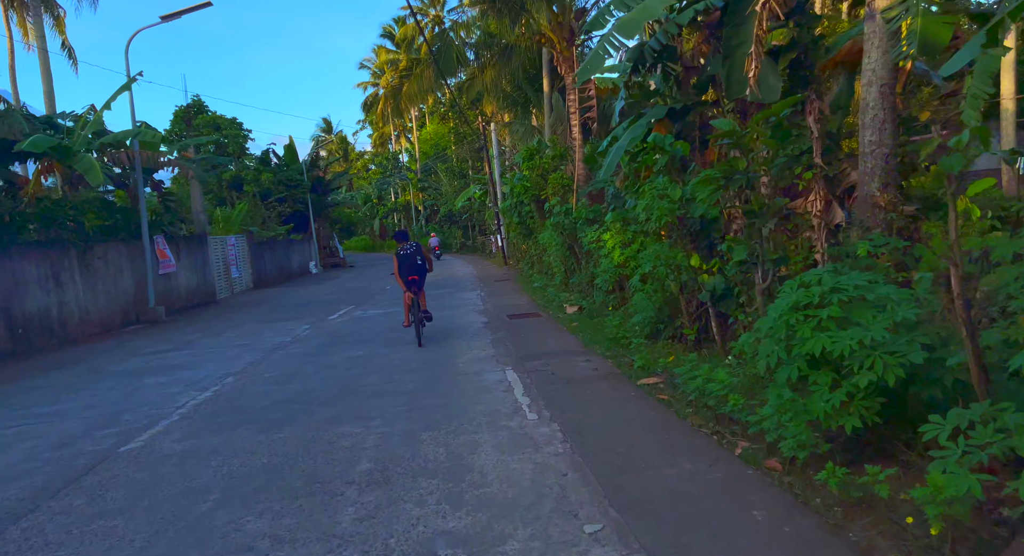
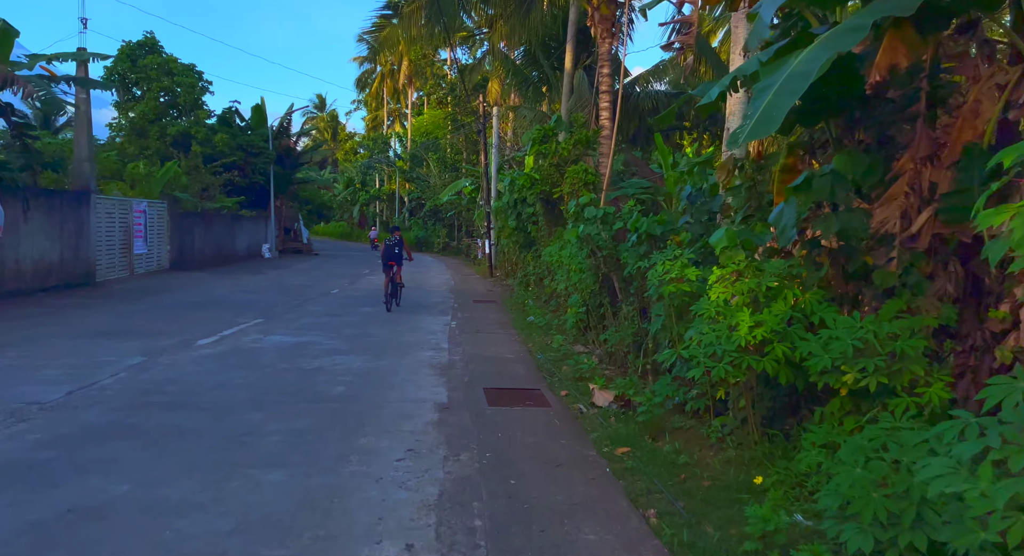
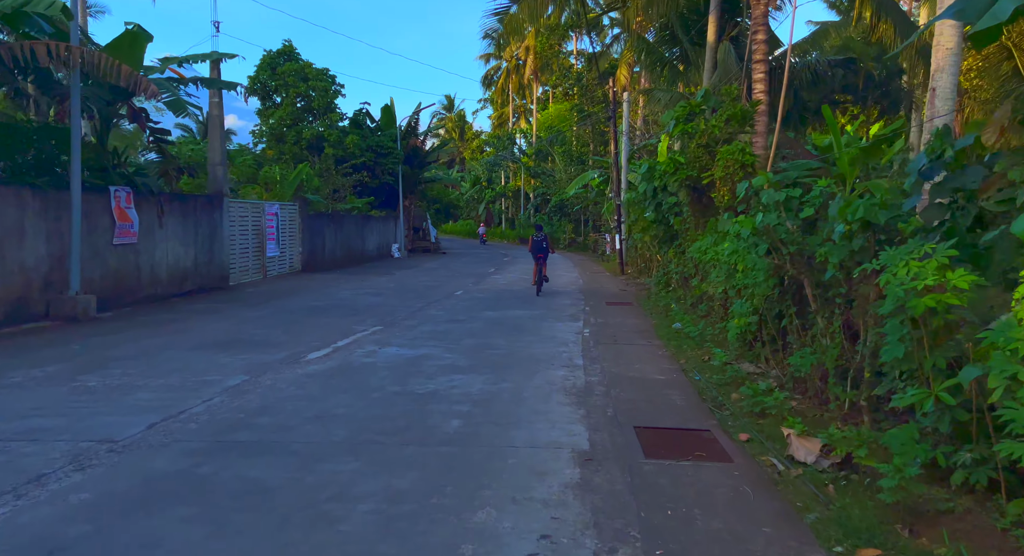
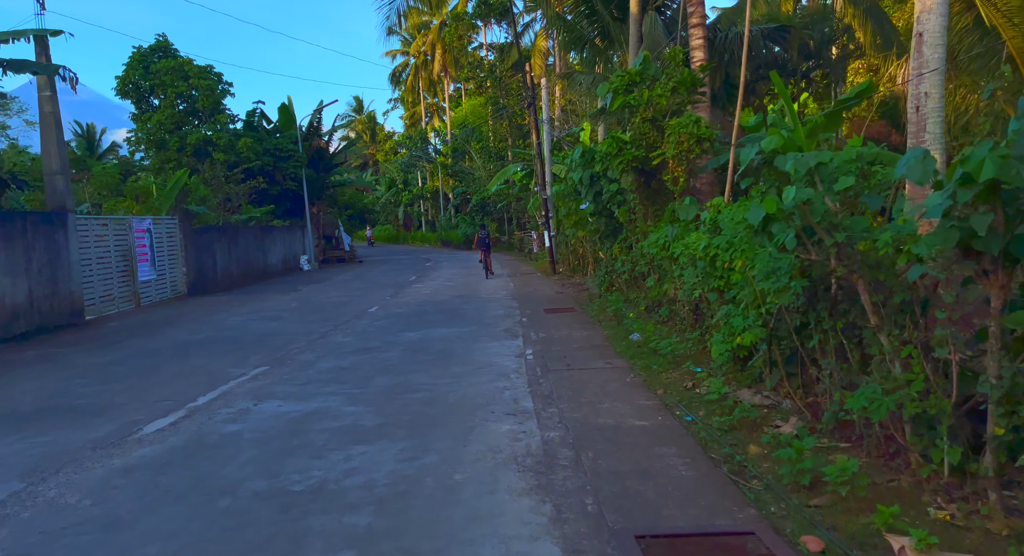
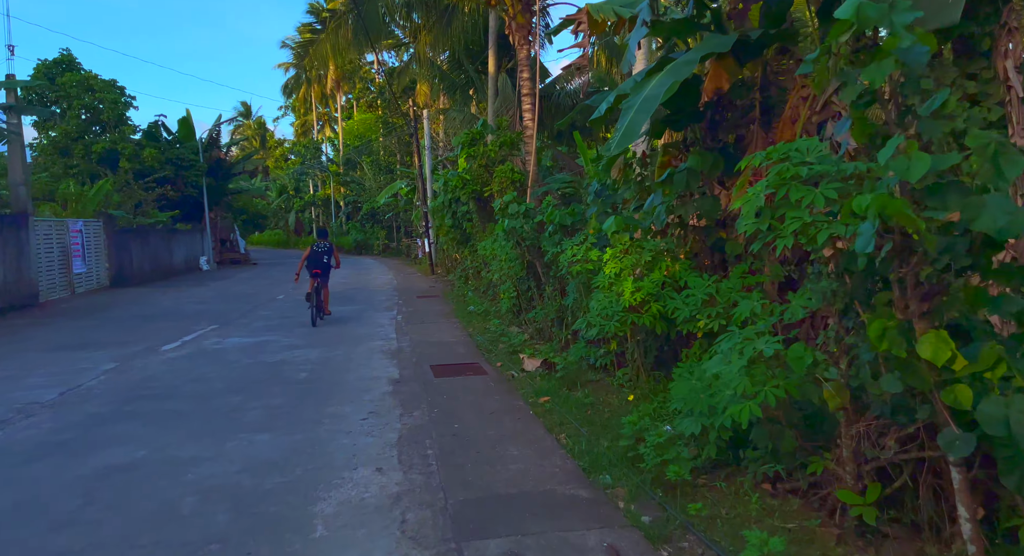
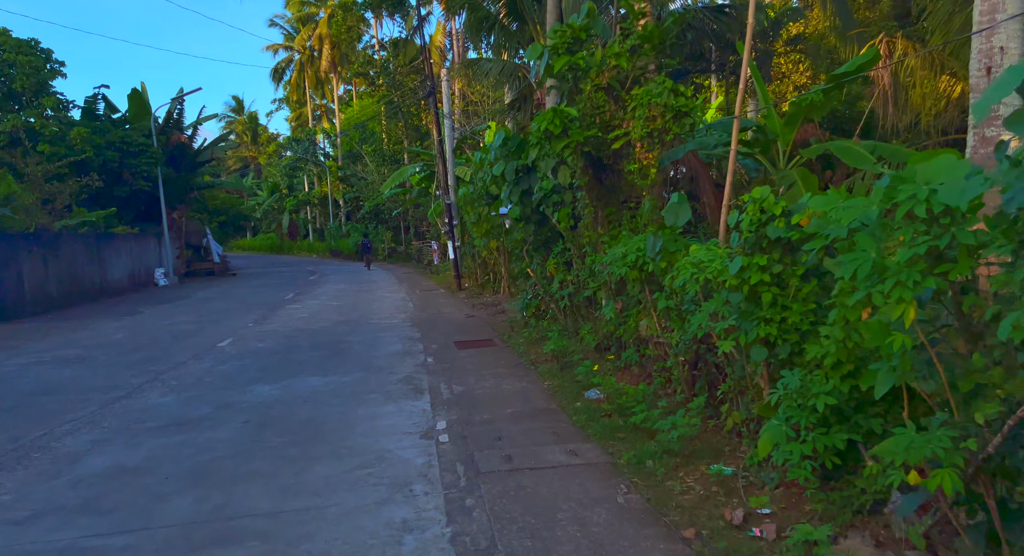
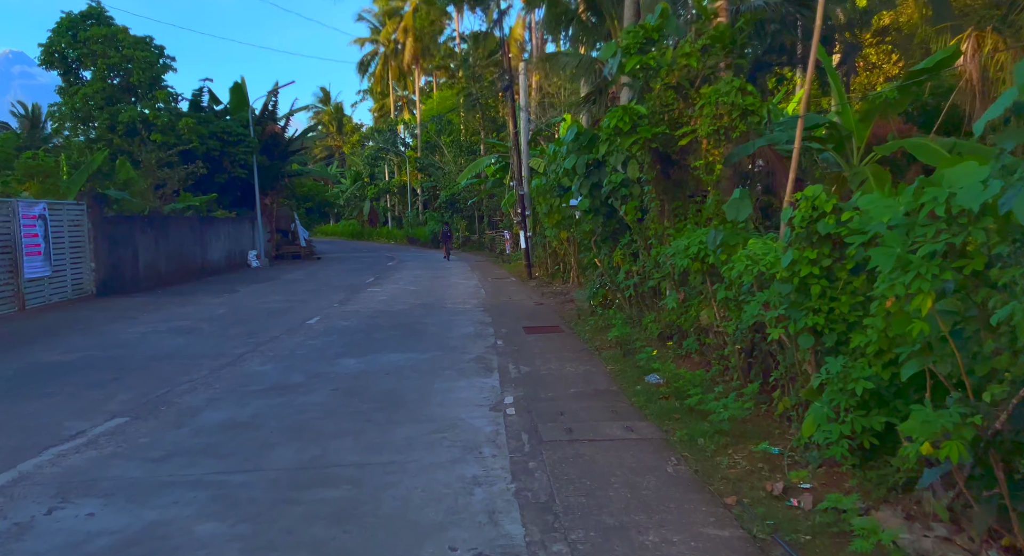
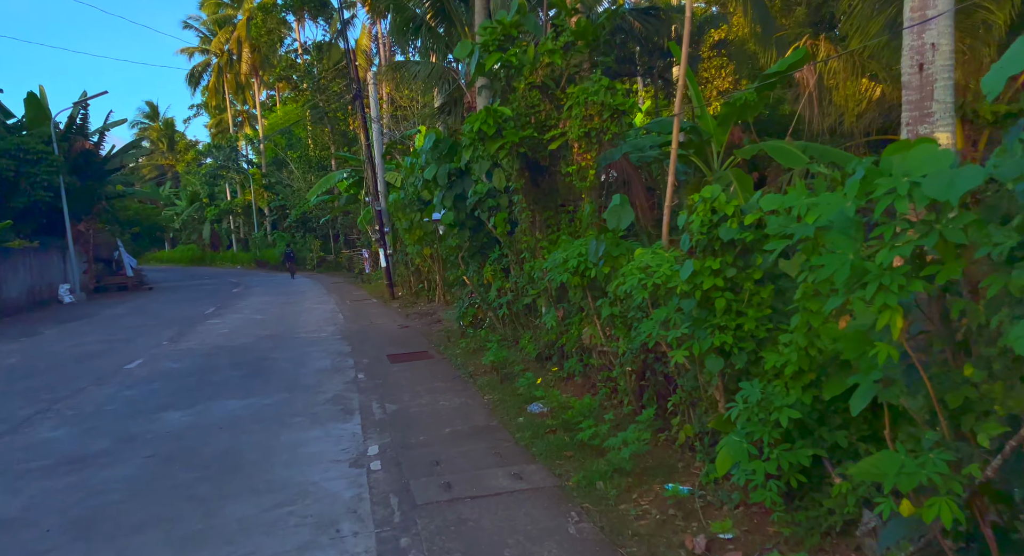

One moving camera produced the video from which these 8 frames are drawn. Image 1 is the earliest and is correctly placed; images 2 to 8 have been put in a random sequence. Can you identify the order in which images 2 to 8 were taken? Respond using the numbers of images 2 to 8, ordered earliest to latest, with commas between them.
5, 2, 3, 4, 7, 6, 8
